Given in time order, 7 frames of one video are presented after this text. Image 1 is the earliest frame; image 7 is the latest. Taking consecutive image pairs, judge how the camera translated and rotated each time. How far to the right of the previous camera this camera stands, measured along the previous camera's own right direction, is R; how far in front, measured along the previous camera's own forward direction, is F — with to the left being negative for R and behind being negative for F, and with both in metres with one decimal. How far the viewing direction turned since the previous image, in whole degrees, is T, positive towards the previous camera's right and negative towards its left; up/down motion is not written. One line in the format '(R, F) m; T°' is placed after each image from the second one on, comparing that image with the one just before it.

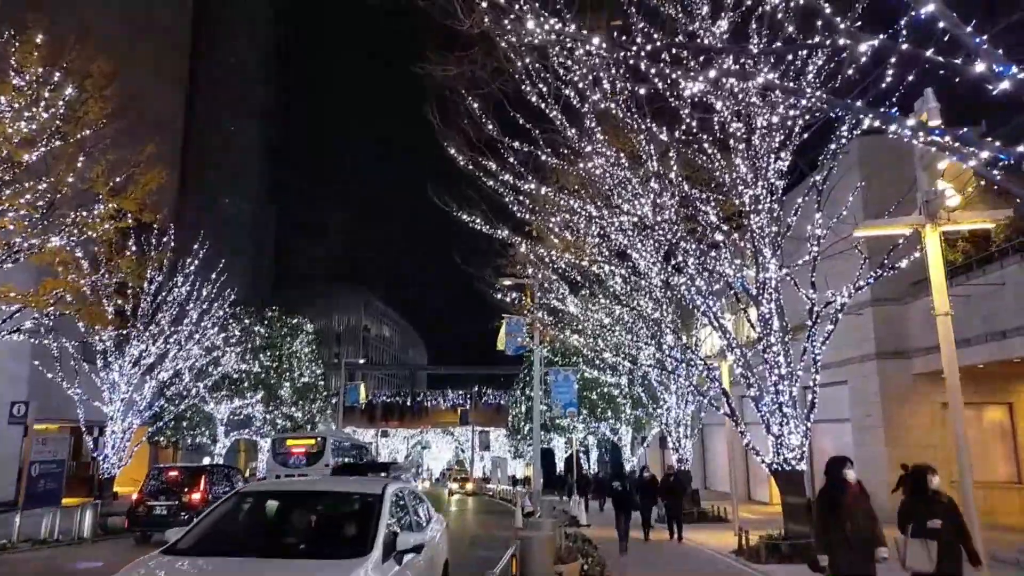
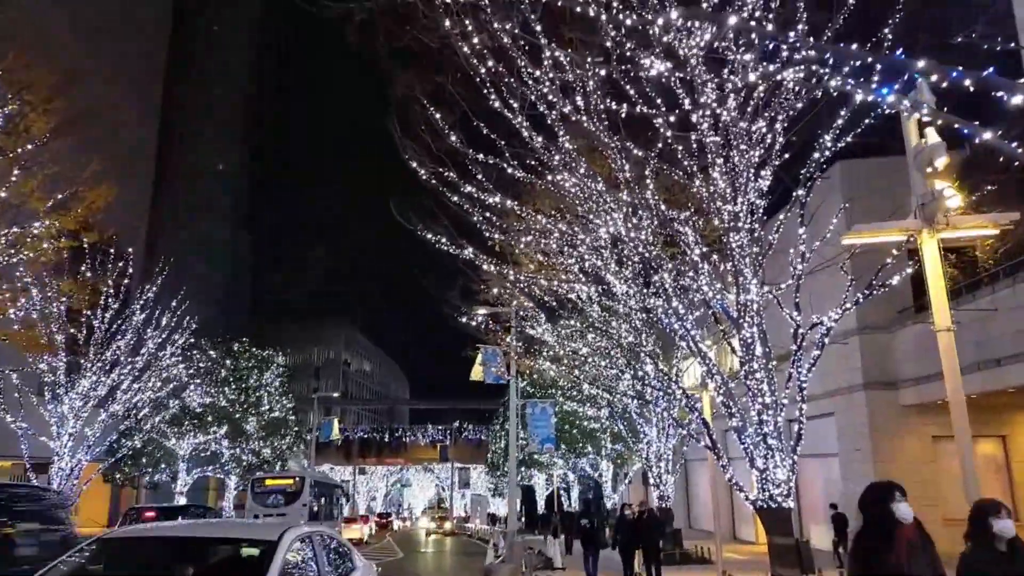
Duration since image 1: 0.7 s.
(+0.4, +1.0) m; +1°
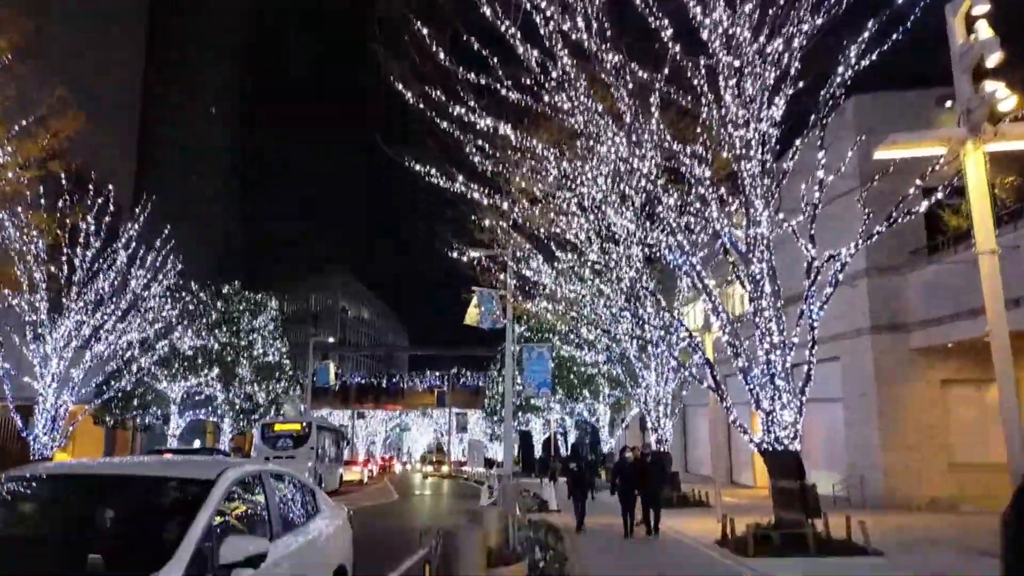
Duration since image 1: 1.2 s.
(+0.1, +0.9) m; 0°
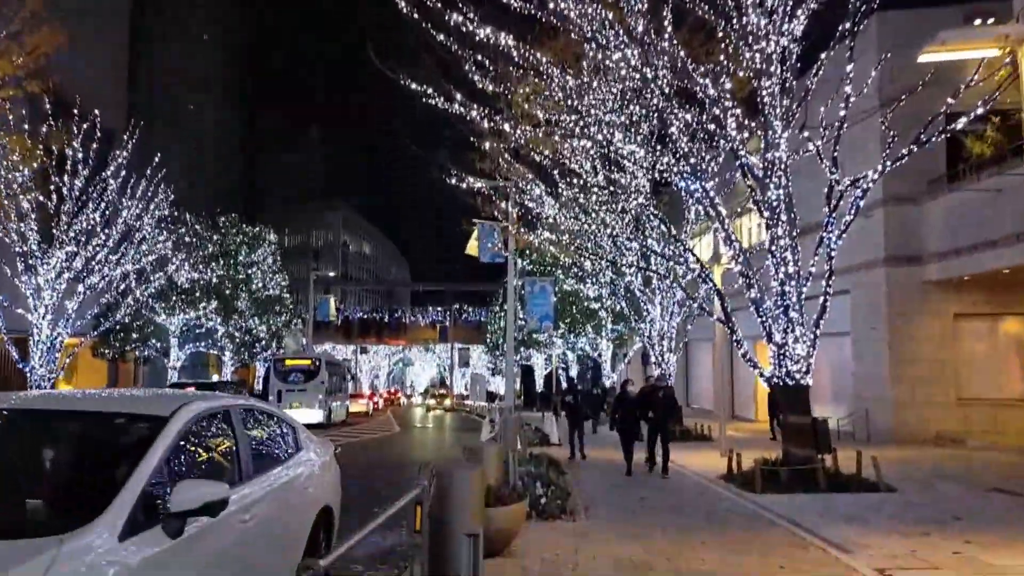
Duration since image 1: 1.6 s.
(0.0, +0.6) m; 0°
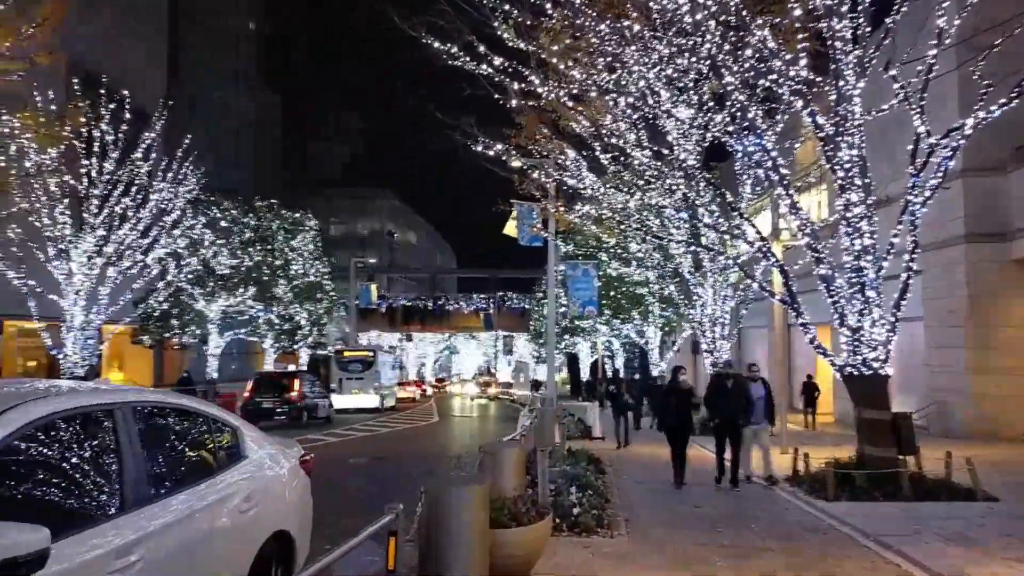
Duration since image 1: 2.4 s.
(+0.2, +1.3) m; -4°
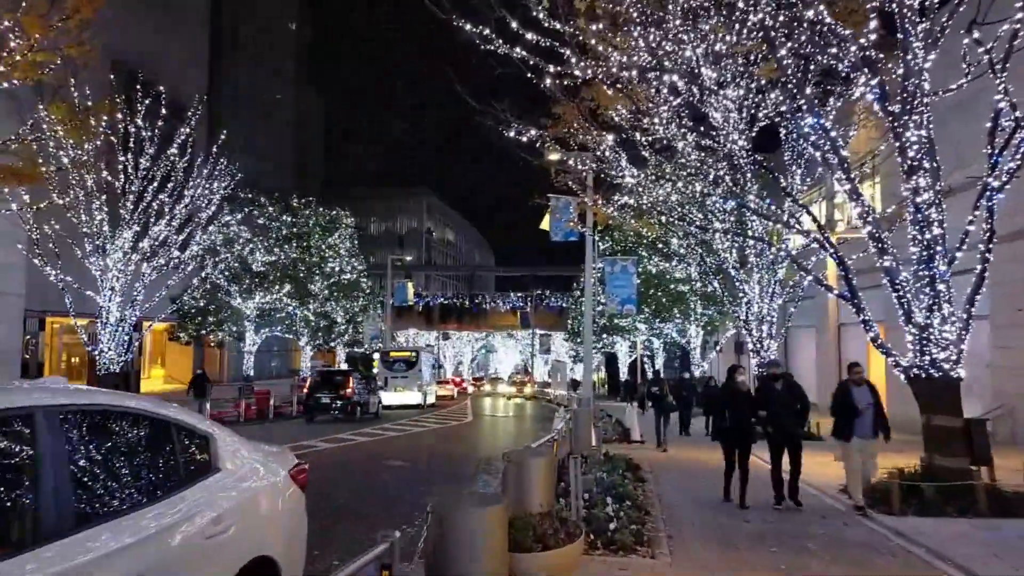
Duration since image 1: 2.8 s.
(+0.1, +0.7) m; -3°
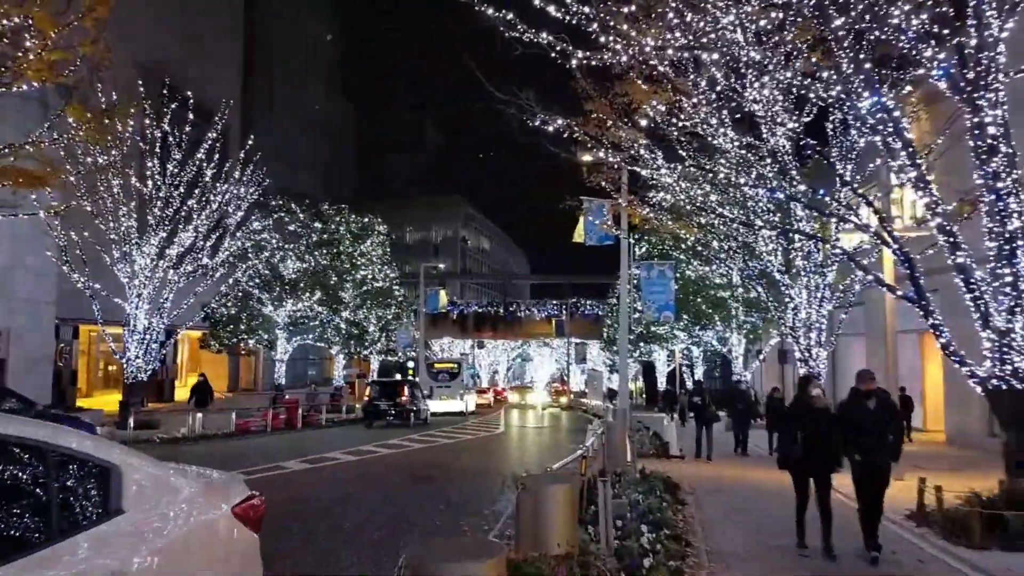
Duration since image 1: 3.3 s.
(+0.1, +0.9) m; -3°
